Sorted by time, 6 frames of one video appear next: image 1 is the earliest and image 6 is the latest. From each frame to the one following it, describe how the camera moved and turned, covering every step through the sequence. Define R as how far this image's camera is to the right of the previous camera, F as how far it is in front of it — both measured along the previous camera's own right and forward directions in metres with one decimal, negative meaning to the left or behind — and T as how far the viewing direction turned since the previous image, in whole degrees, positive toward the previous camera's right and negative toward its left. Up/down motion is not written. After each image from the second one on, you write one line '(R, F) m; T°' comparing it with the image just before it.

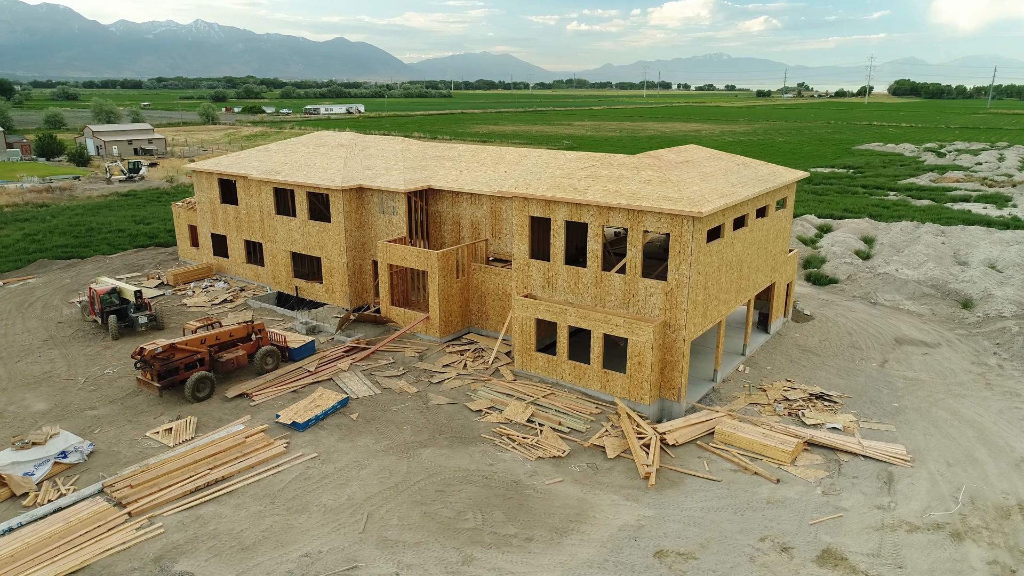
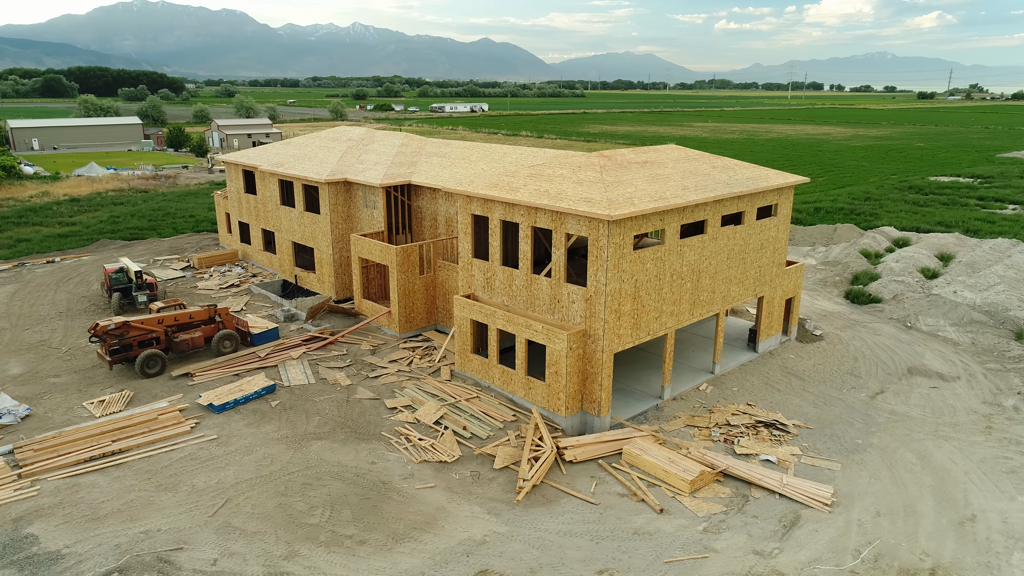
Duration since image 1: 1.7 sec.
(+5.2, +1.0) m; -10°
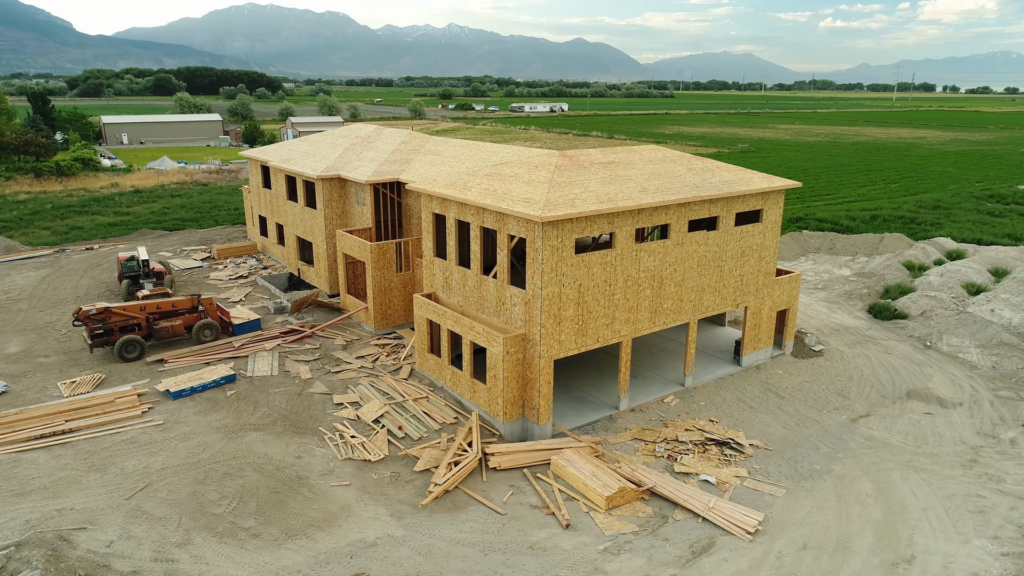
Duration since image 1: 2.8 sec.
(+3.4, +0.6) m; -7°
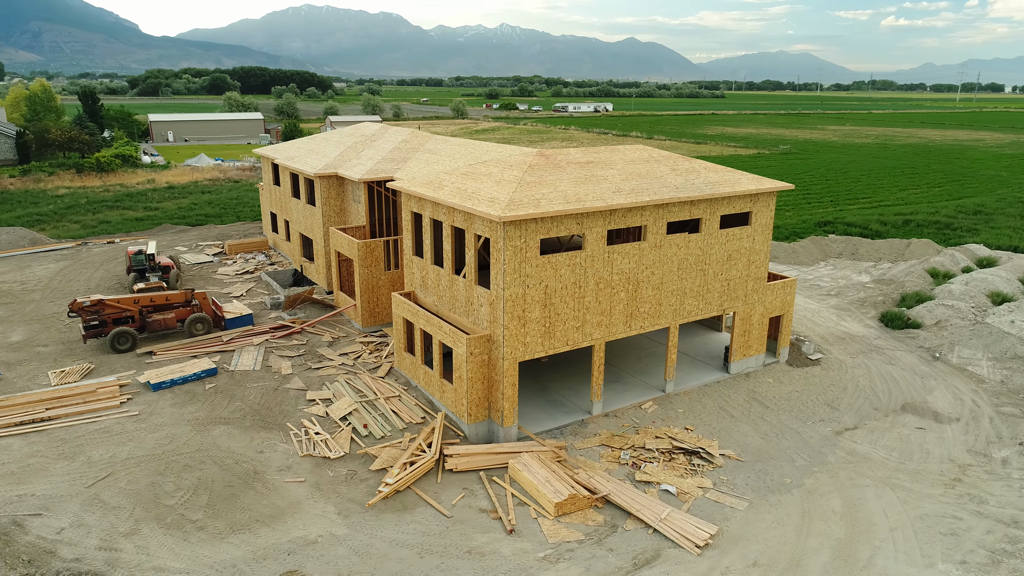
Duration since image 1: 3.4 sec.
(+1.9, +0.3) m; -4°
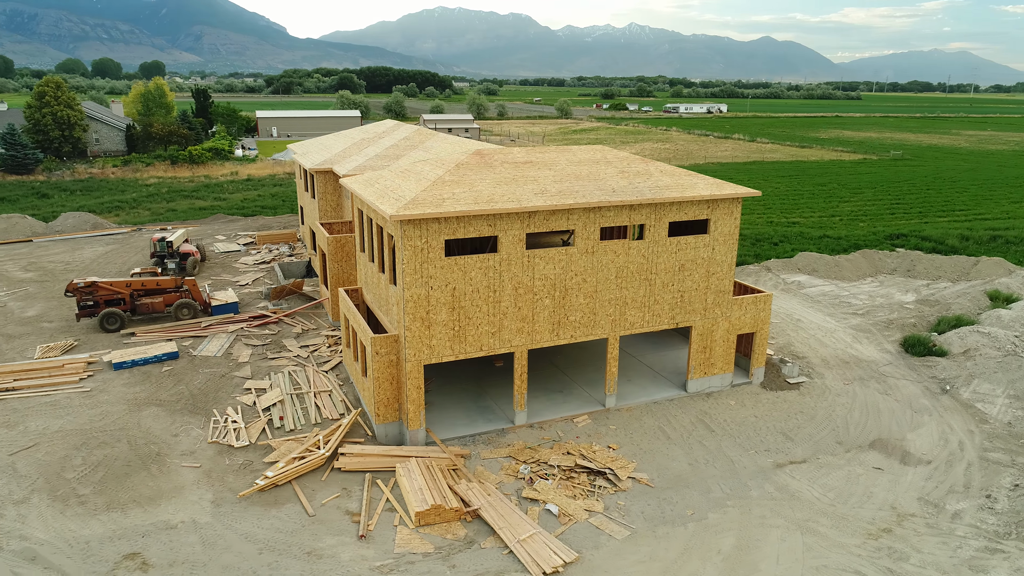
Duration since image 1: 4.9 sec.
(+4.6, +0.9) m; -9°
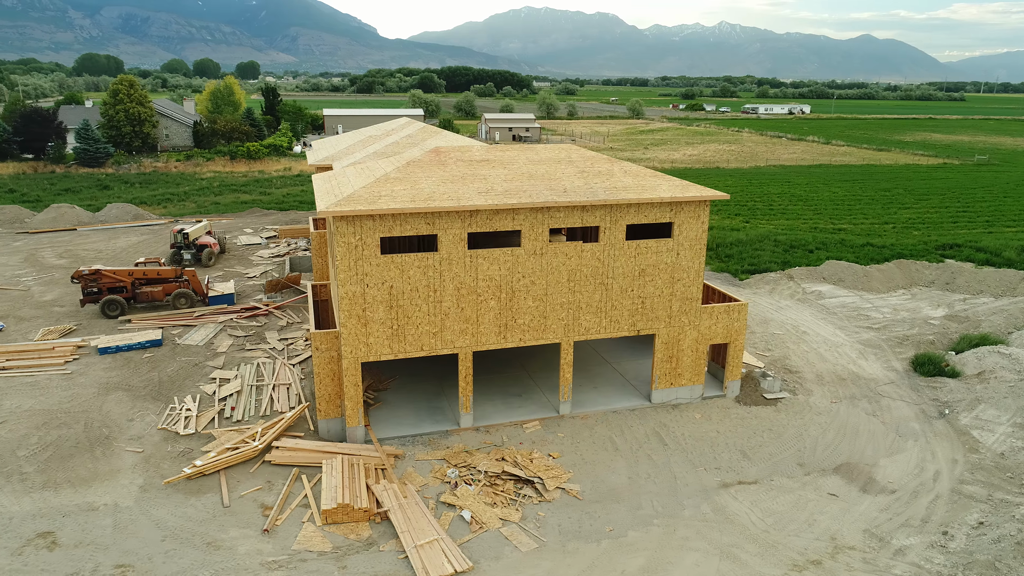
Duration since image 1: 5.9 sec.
(+3.0, +0.5) m; -6°
